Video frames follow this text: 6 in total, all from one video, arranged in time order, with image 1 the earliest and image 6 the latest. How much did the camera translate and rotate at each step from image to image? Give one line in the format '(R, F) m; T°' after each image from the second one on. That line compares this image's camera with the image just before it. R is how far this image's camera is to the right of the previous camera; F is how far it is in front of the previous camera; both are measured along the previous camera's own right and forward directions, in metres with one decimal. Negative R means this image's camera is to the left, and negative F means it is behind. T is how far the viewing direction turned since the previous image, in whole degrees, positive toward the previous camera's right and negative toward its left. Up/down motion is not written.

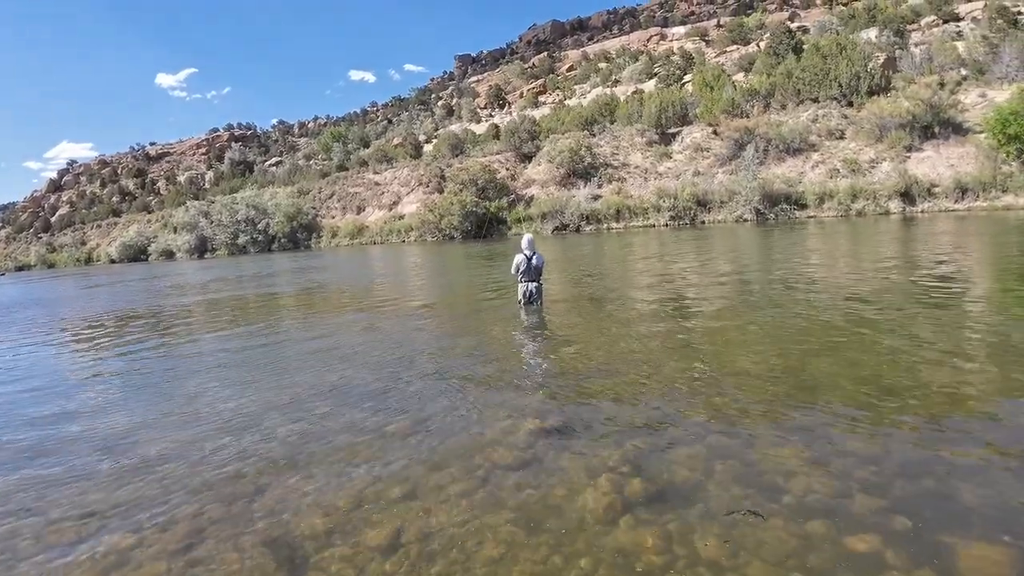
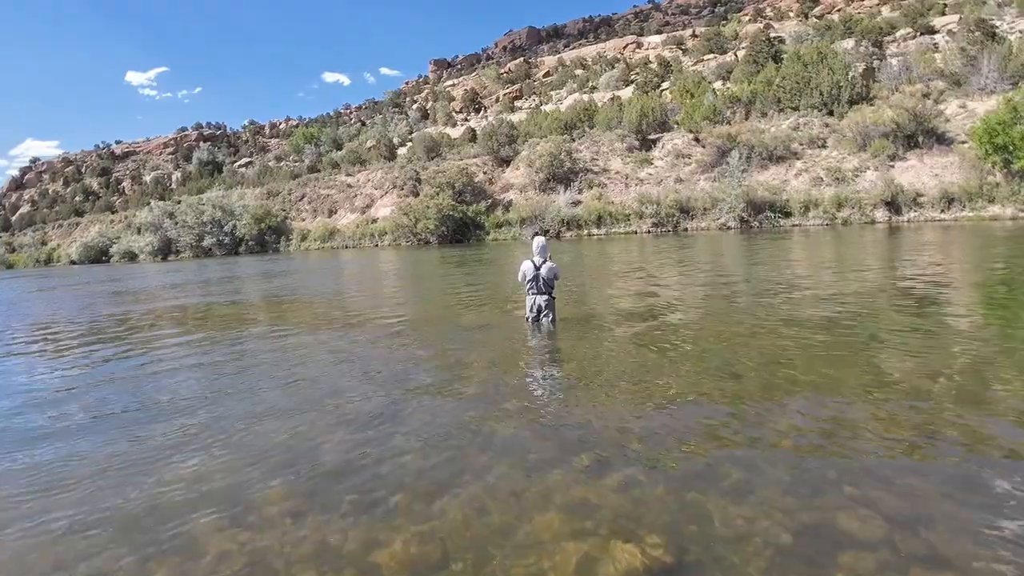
(-0.3, +1.0) m; +2°
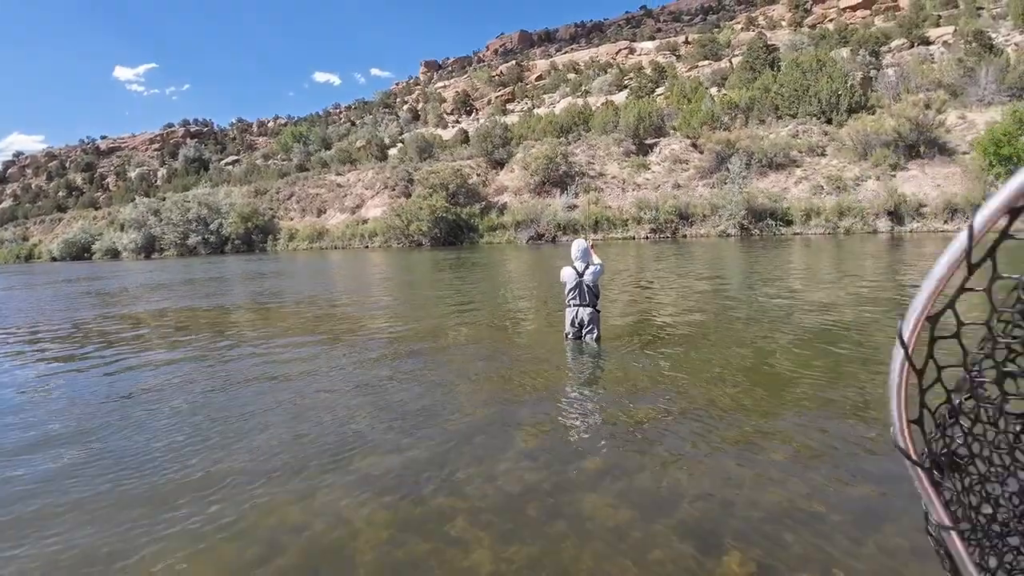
(-0.3, +0.7) m; +1°
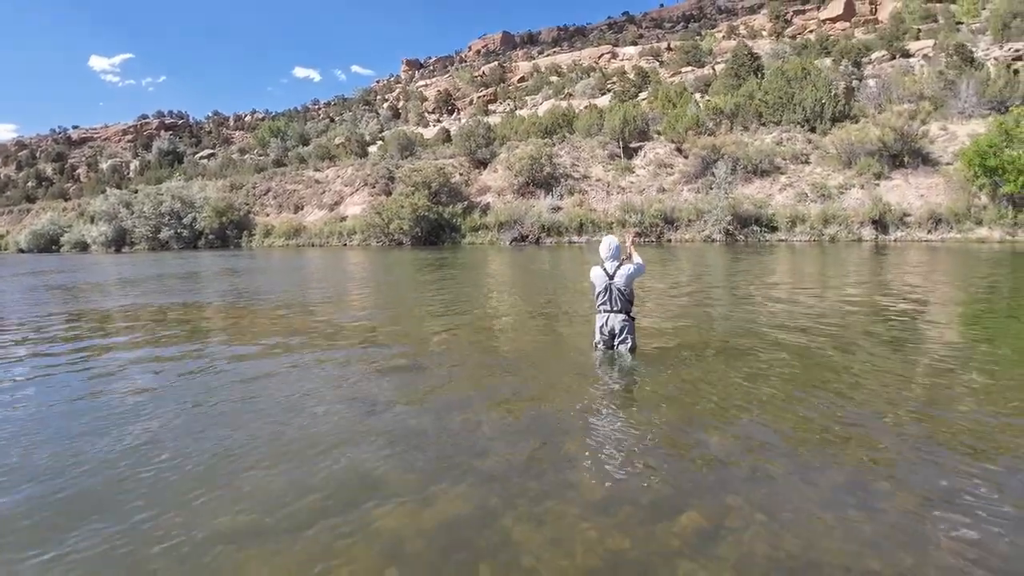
(-0.2, +0.5) m; +2°
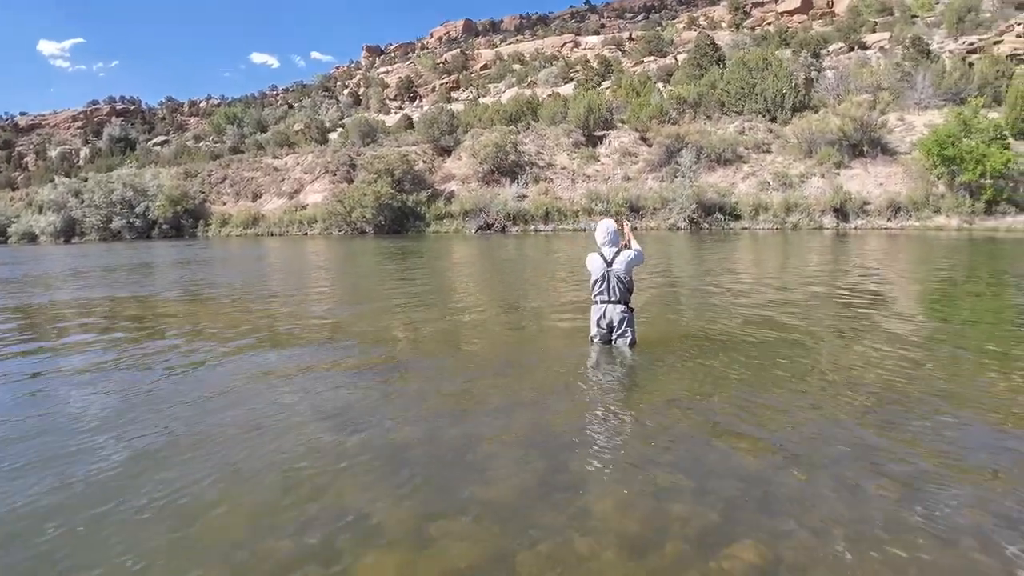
(-0.1, +0.3) m; +3°
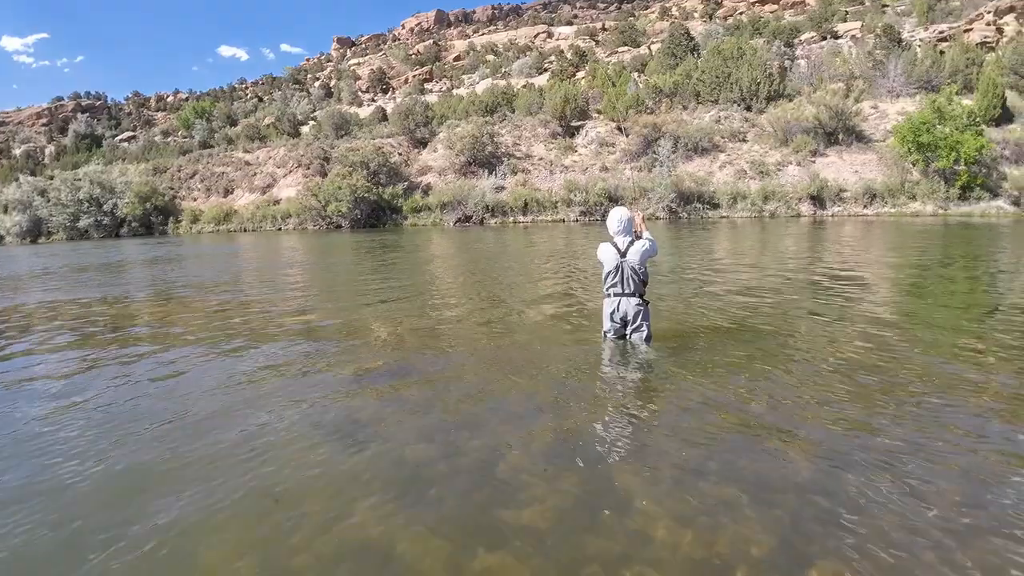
(-0.1, +0.2) m; +2°
